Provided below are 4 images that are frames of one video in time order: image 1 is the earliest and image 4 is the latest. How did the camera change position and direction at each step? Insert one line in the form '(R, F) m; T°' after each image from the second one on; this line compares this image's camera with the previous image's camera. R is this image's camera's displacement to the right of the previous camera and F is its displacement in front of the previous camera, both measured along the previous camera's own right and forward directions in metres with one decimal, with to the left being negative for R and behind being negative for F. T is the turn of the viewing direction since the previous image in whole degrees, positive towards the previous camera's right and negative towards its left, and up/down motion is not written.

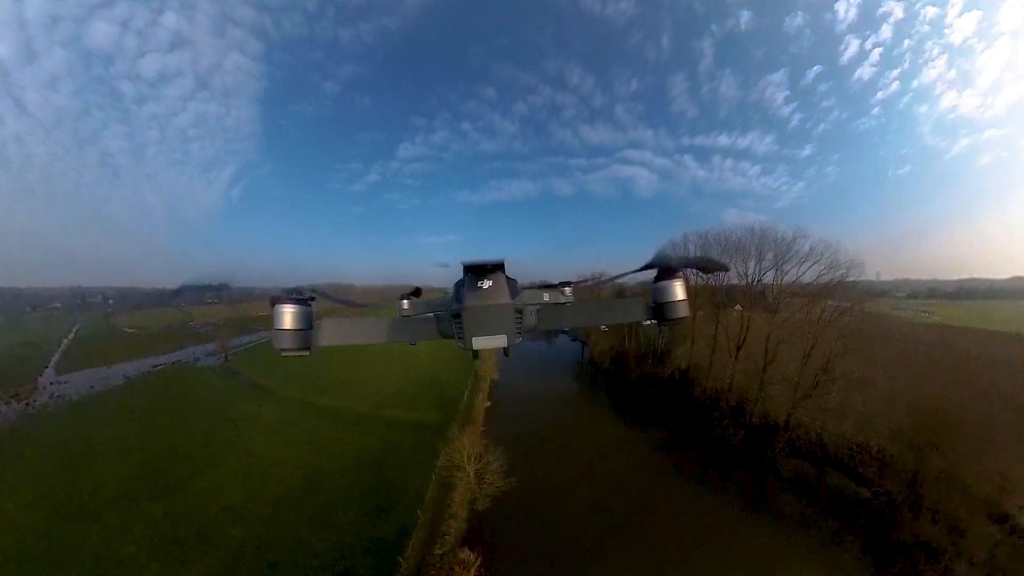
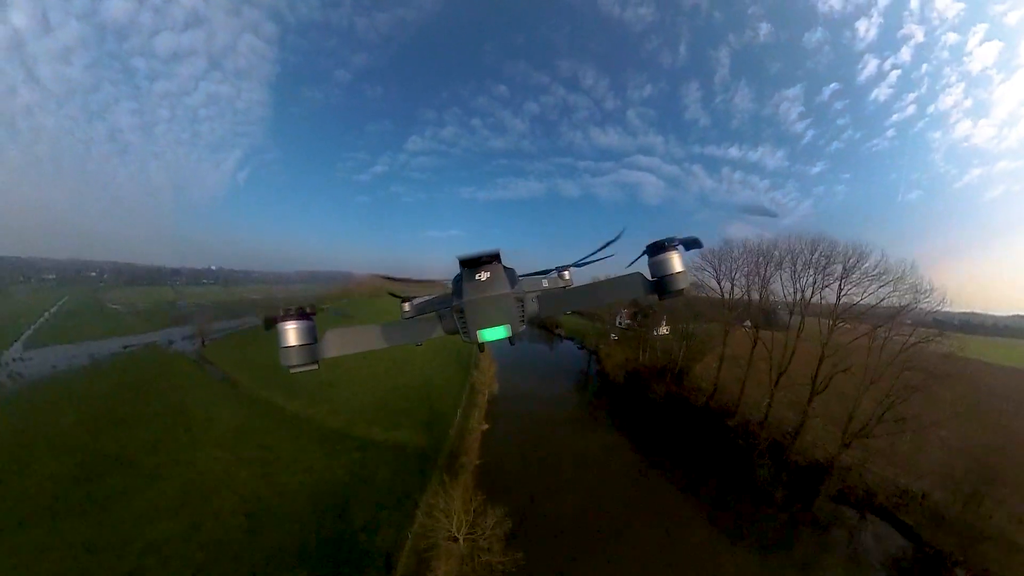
(-0.3, +2.0) m; 0°
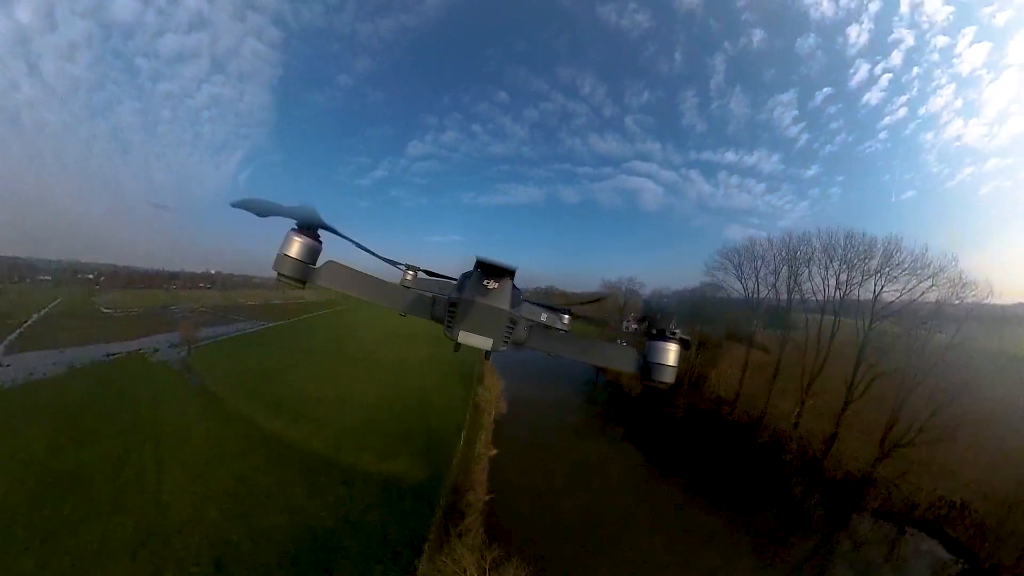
(-0.3, +1.1) m; 0°
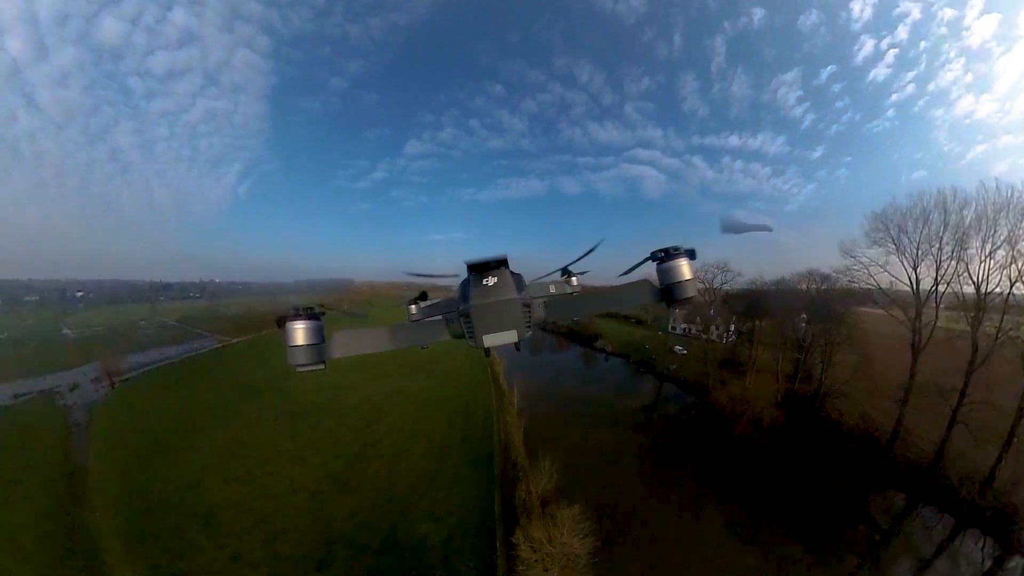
(-1.1, +5.3) m; -1°
